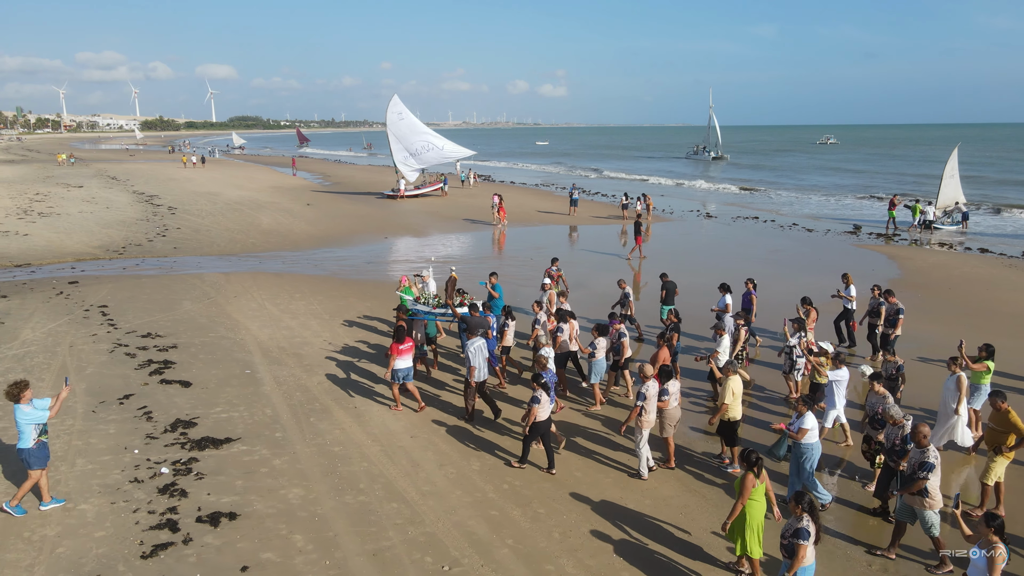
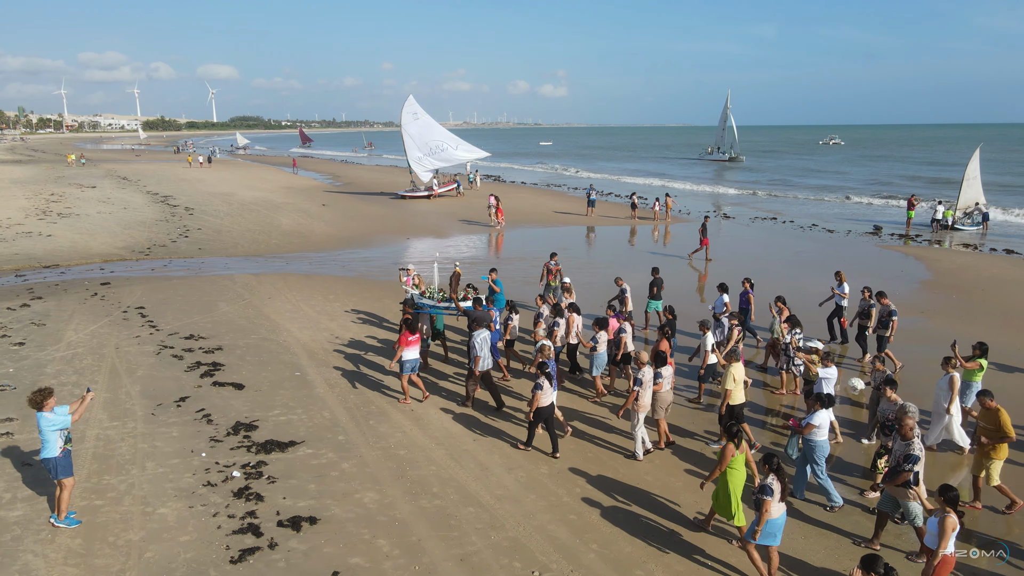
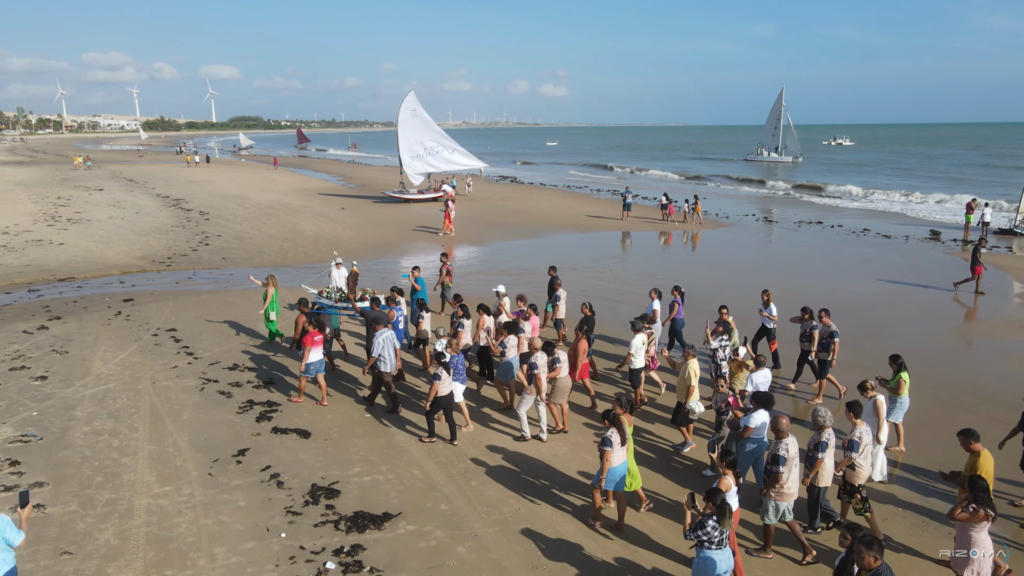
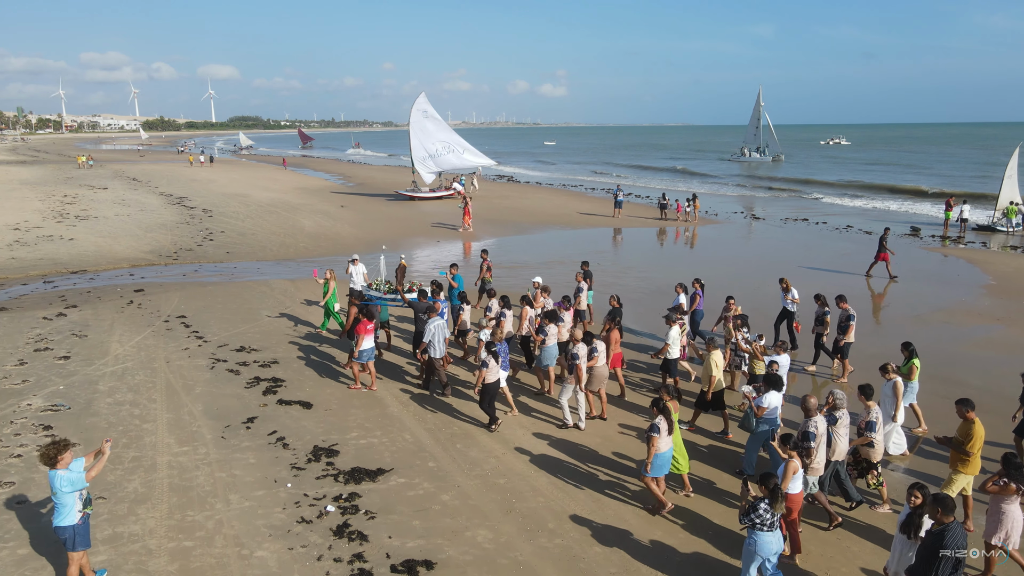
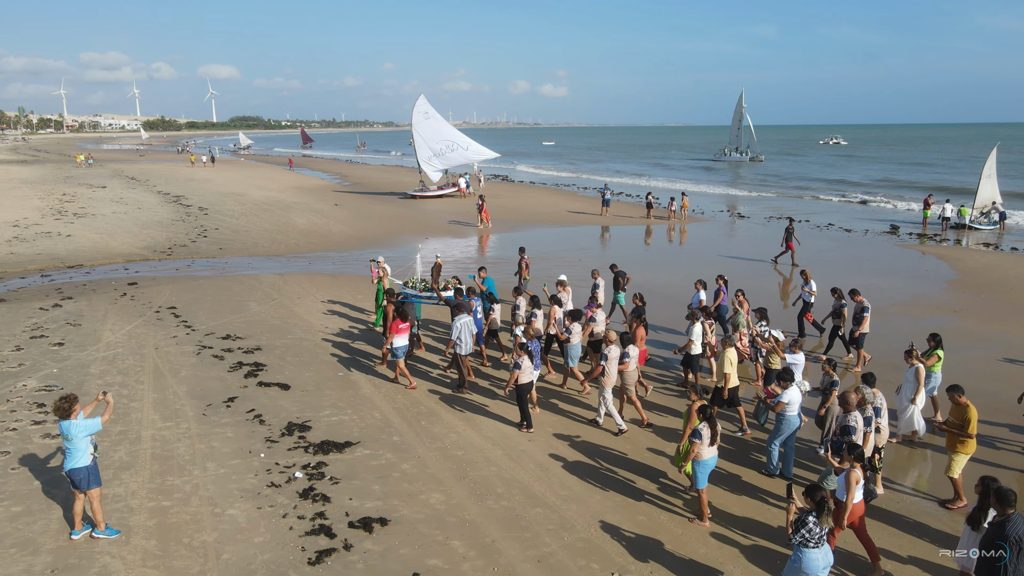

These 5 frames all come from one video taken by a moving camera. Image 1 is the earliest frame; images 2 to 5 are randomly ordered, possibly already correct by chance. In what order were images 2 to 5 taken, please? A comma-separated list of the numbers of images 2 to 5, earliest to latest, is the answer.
2, 5, 4, 3
